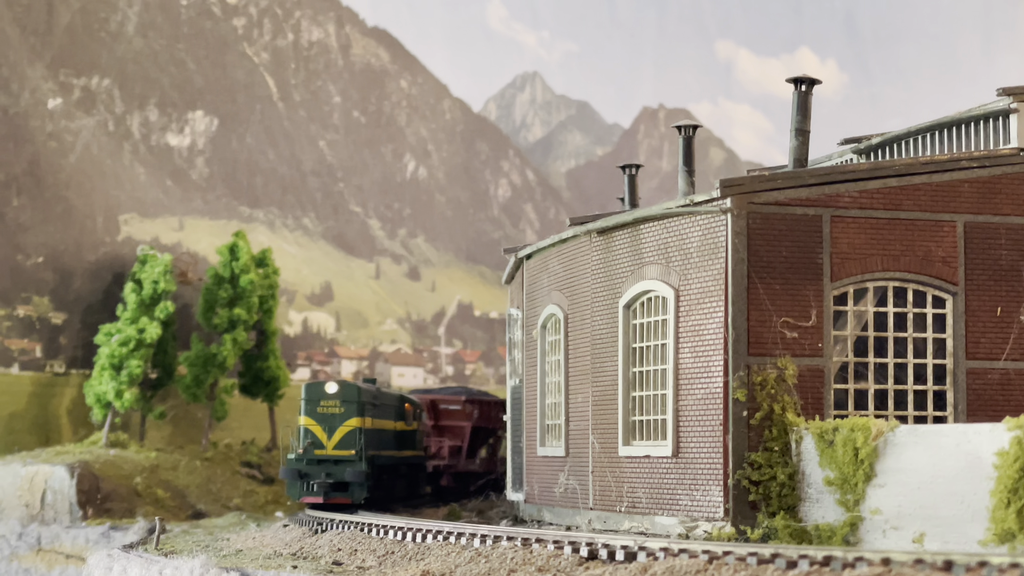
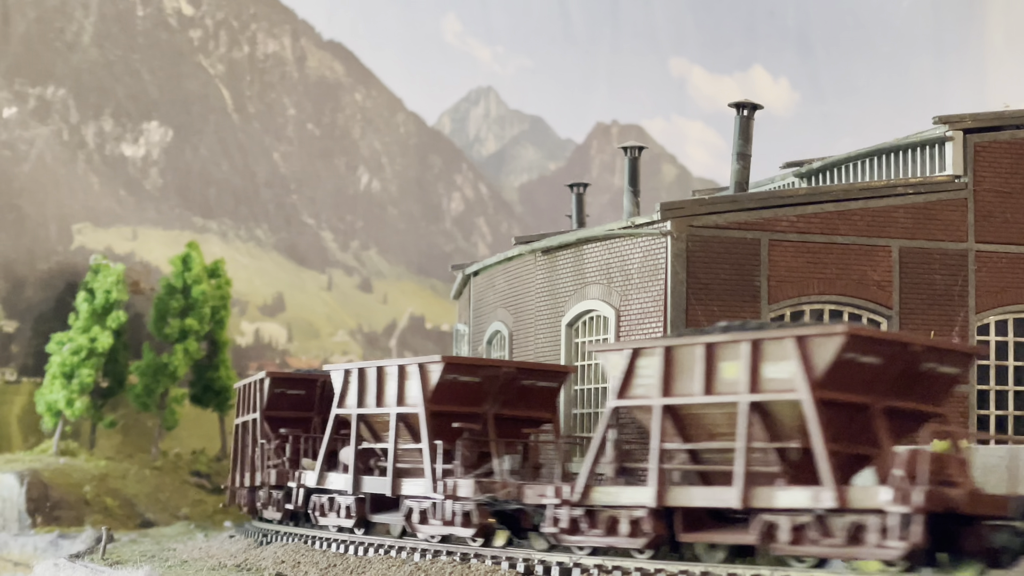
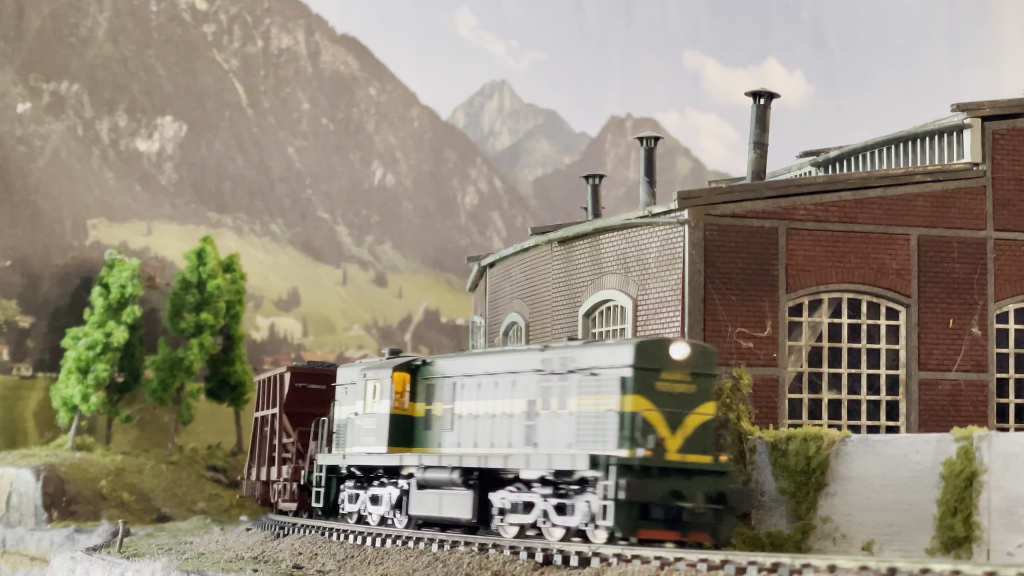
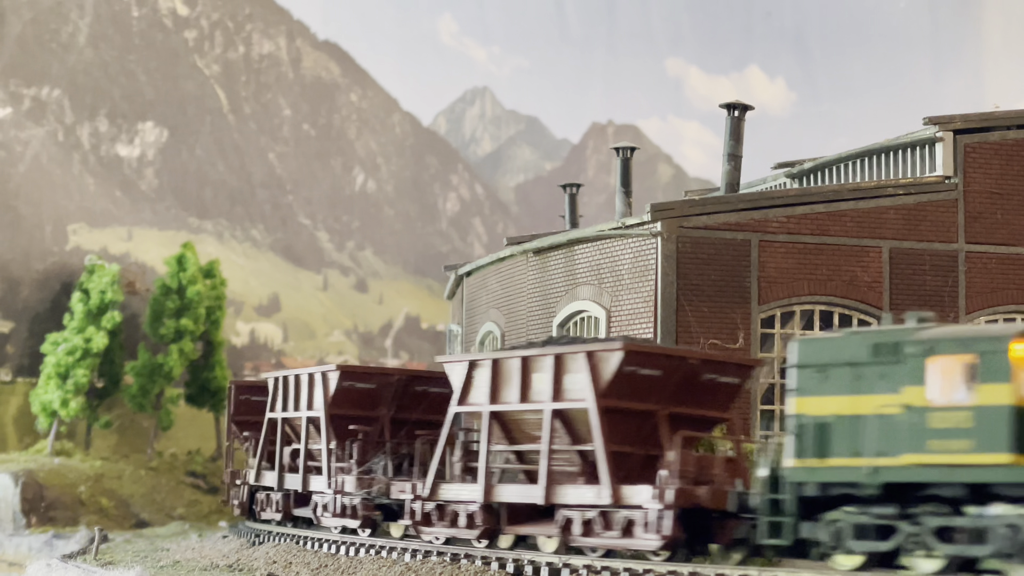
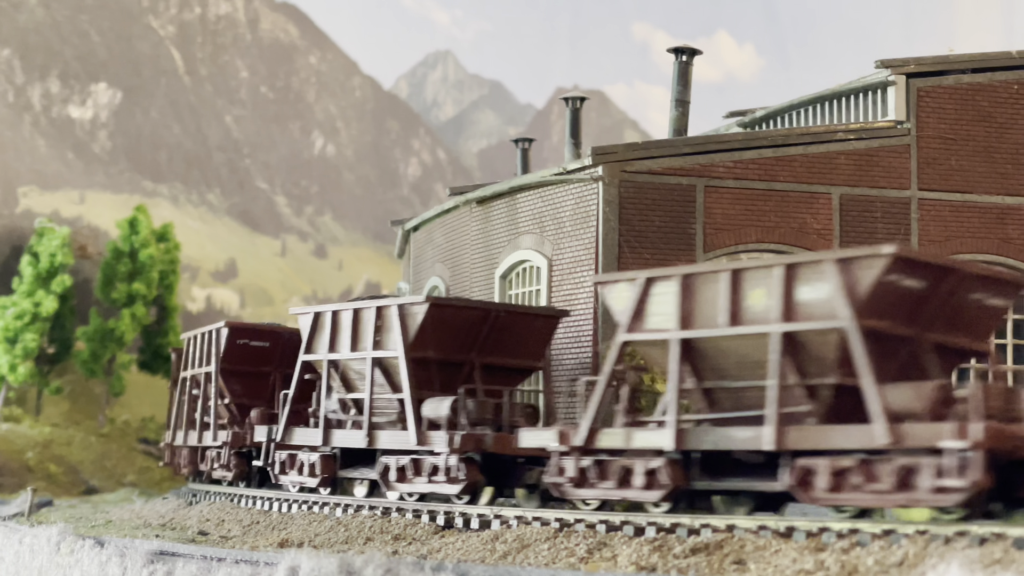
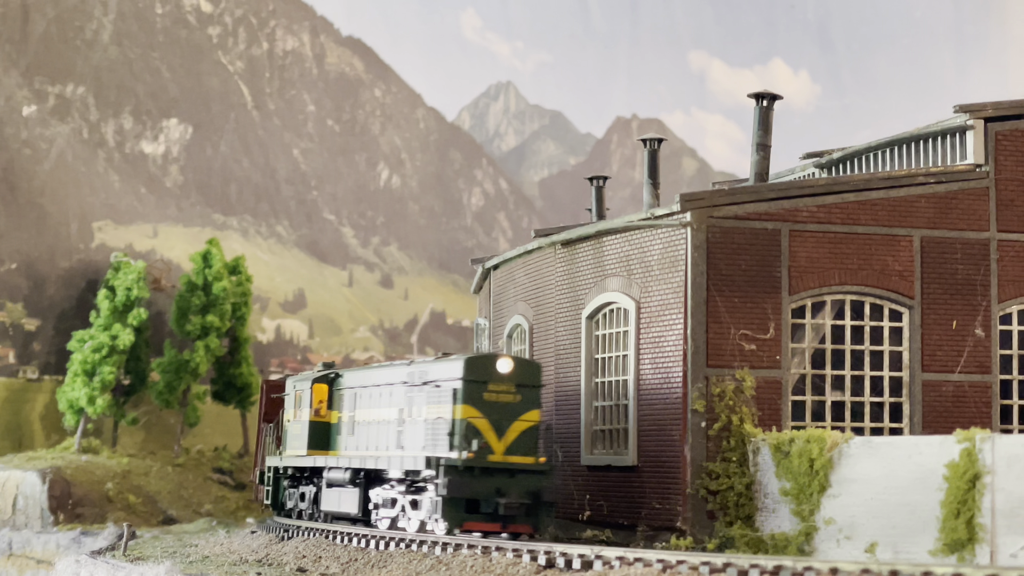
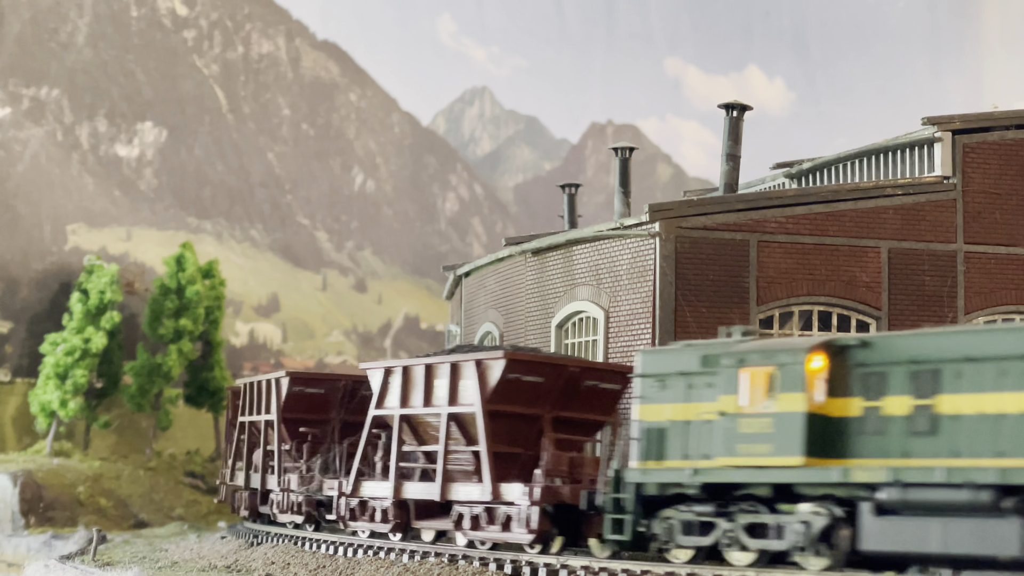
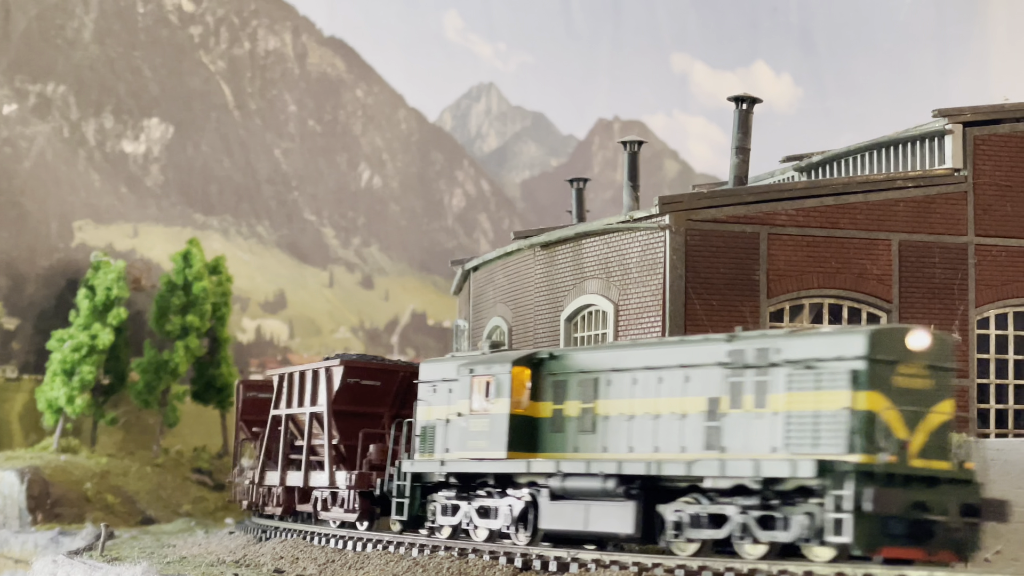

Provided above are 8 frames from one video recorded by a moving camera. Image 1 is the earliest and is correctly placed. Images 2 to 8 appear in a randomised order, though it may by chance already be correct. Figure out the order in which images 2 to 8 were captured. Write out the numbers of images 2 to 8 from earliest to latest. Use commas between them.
6, 3, 8, 7, 4, 2, 5
